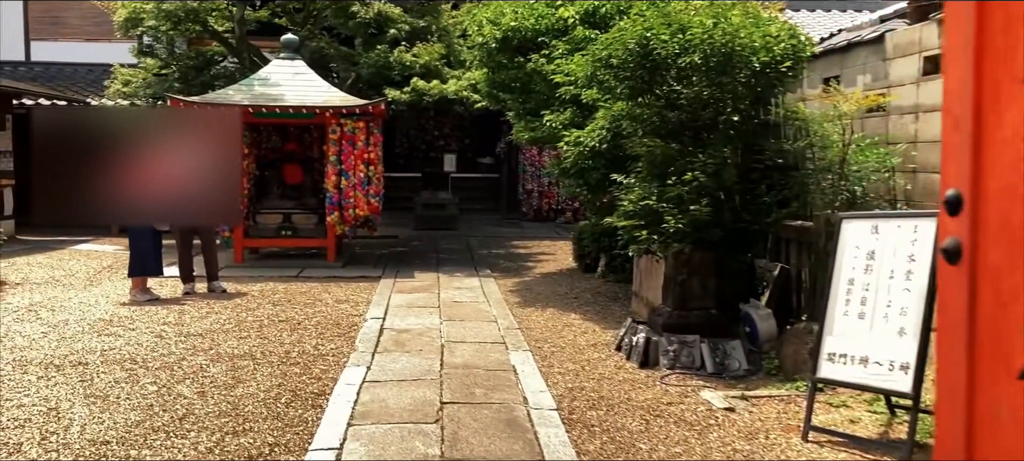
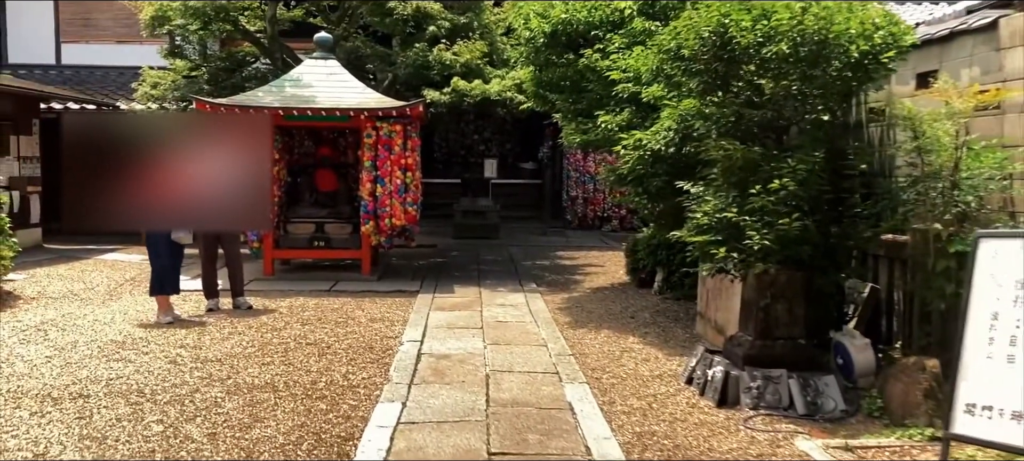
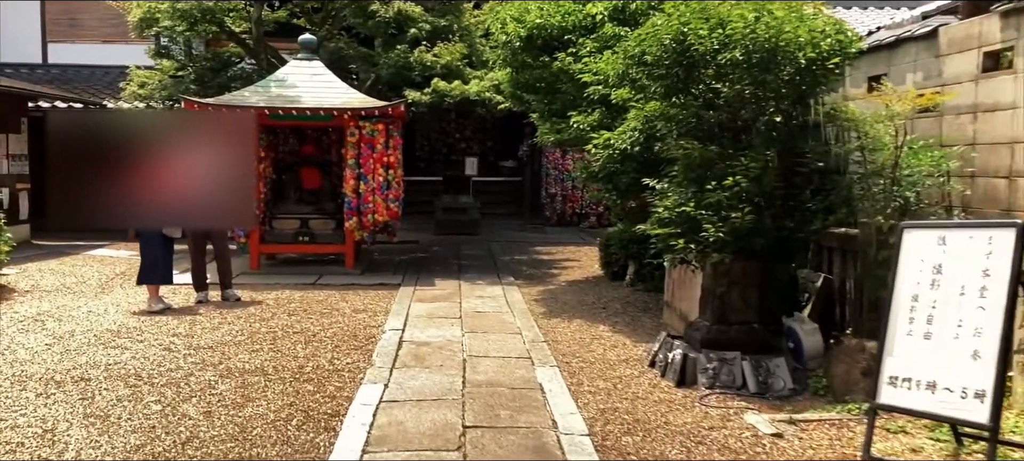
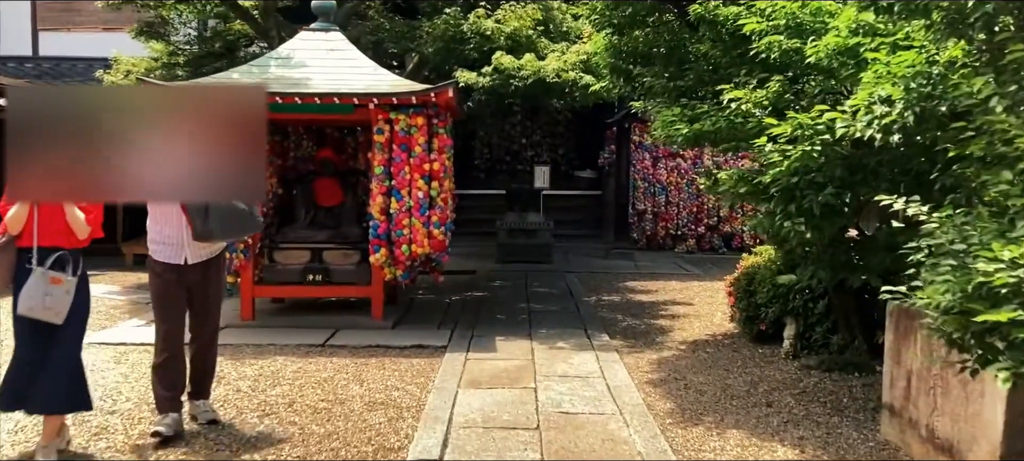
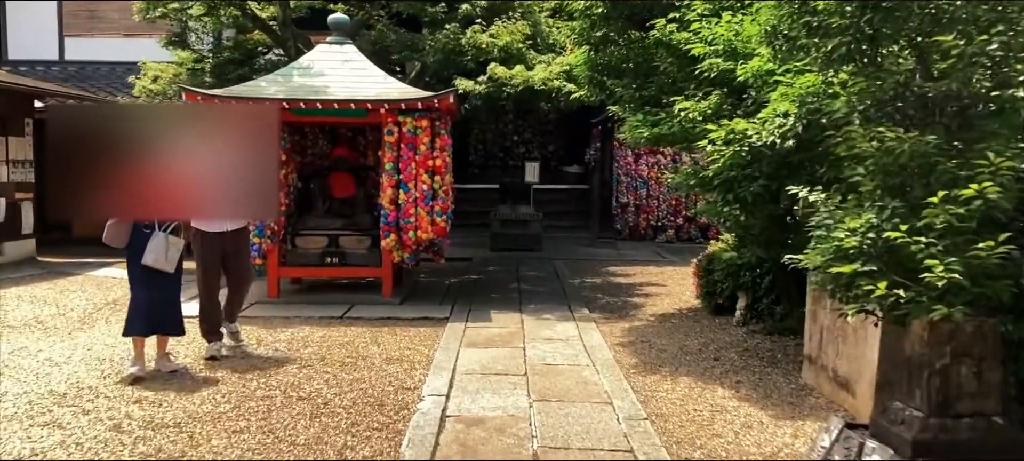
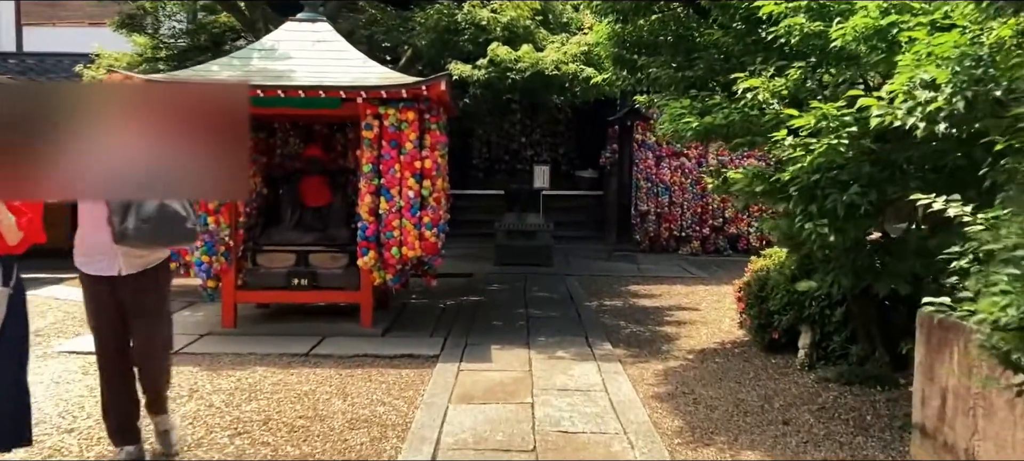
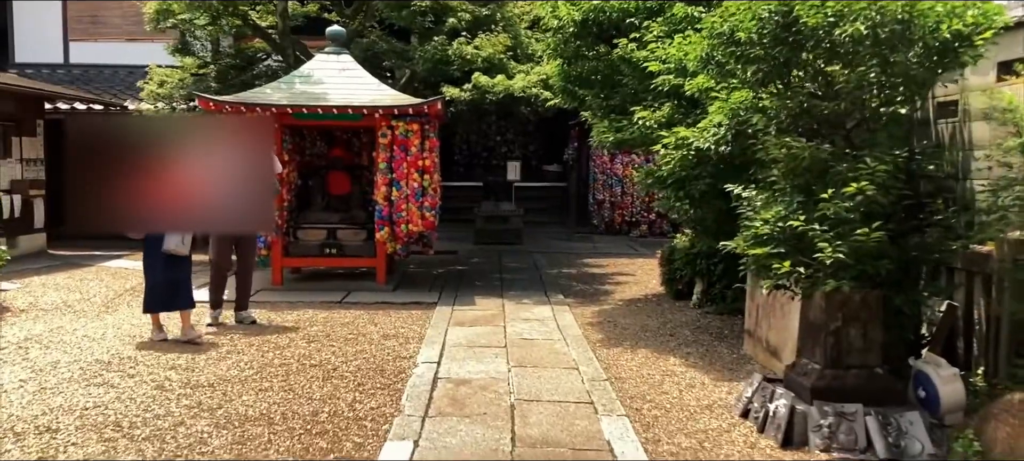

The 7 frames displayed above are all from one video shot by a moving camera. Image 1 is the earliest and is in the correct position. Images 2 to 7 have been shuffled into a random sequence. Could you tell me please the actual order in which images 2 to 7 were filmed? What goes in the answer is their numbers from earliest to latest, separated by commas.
3, 2, 7, 5, 4, 6
